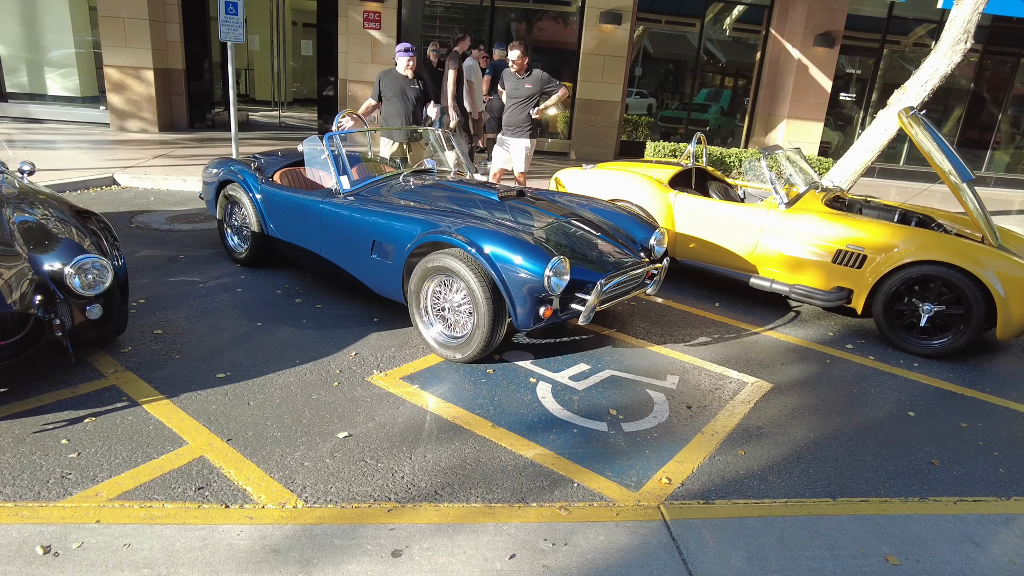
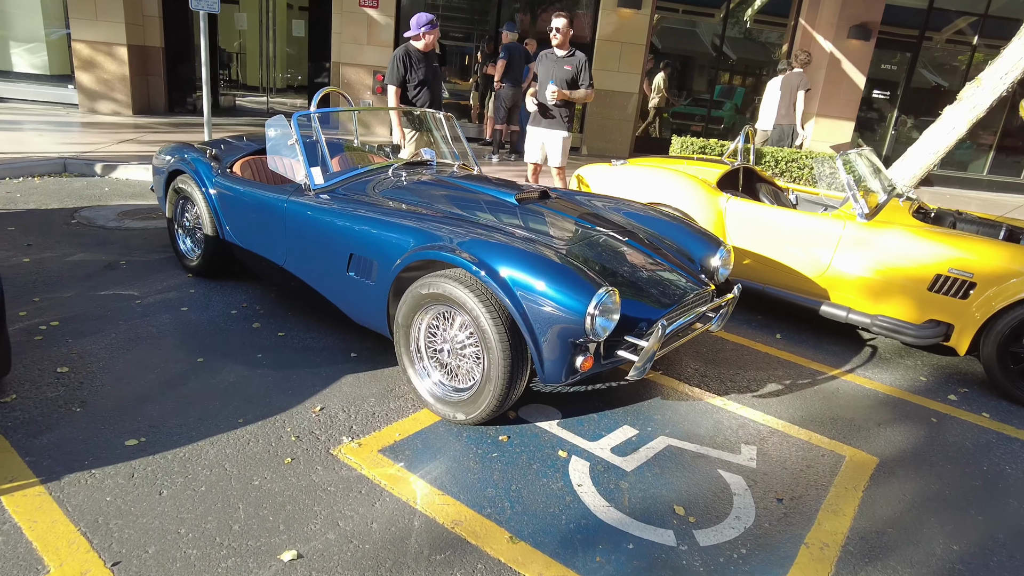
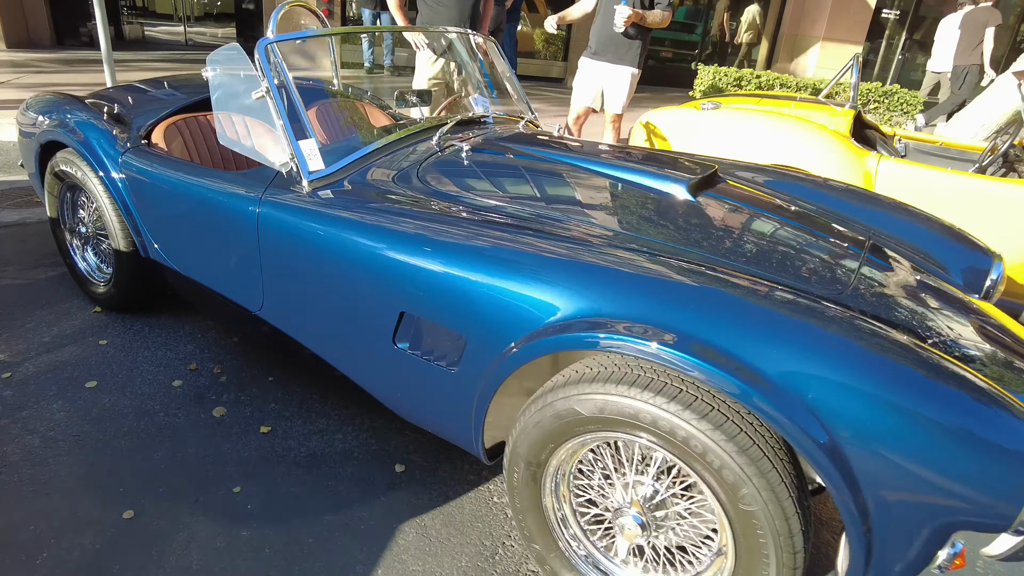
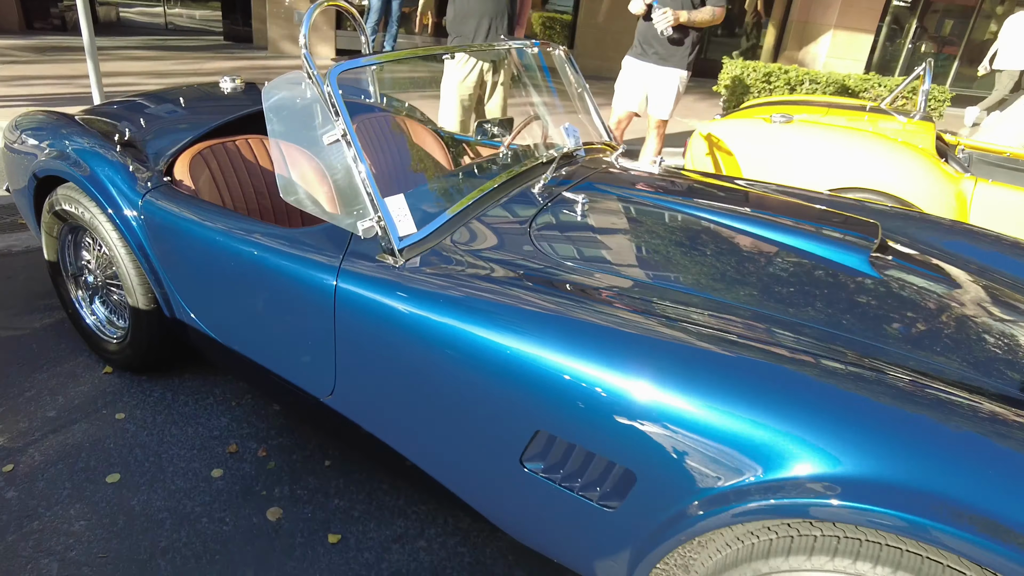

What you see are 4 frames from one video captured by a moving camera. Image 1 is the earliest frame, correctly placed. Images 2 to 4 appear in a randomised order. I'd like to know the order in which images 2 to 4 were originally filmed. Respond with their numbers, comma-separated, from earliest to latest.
2, 3, 4
